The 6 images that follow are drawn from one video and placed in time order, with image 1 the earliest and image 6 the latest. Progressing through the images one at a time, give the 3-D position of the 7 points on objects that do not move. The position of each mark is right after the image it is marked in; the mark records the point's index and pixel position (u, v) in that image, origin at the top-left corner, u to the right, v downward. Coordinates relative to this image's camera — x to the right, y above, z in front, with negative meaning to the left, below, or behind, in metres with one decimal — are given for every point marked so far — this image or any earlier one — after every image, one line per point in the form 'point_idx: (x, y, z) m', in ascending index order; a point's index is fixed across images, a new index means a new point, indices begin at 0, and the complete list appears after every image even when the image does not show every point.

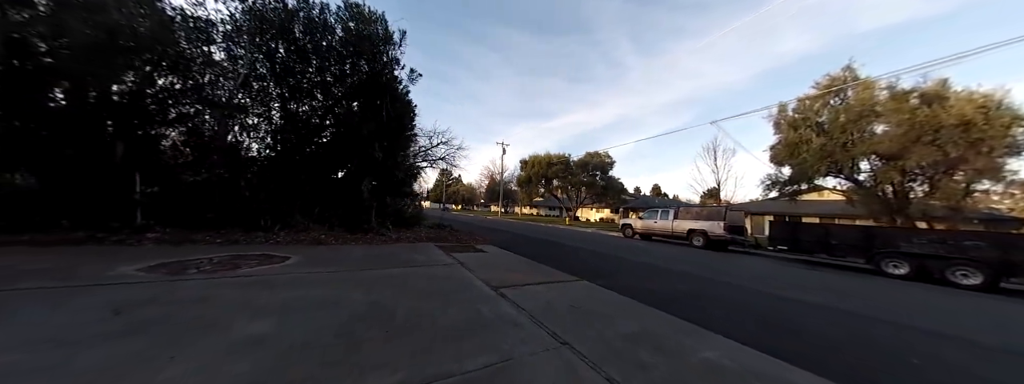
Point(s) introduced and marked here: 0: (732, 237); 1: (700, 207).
0: (+13.2, -2.7, +14.4) m
1: (+12.4, -1.0, +15.8) m
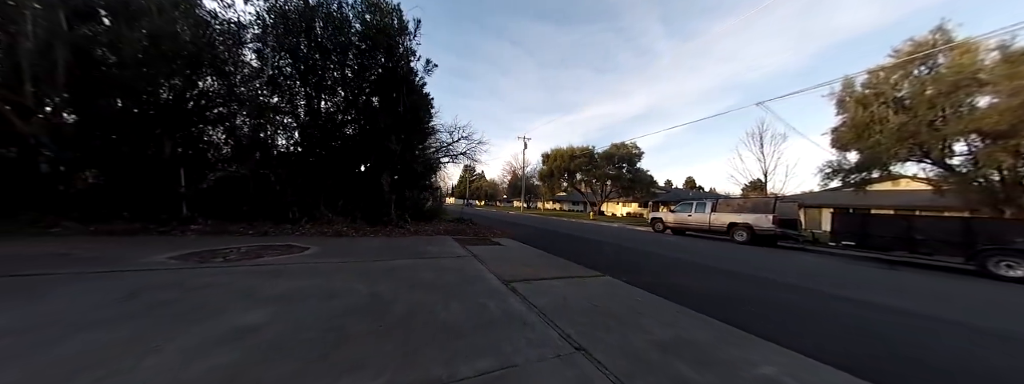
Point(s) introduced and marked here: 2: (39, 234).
0: (+14.3, -2.1, +12.7) m
1: (+13.7, -0.4, +14.2) m
2: (-11.2, -1.0, +5.7) m
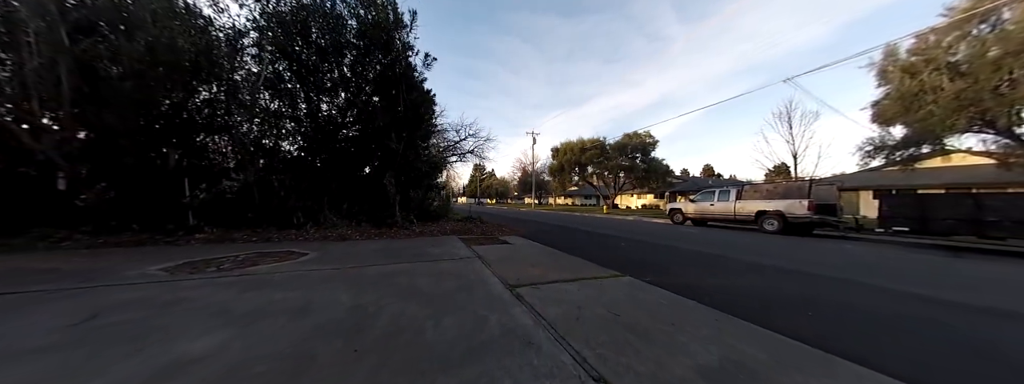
0: (+14.8, -1.3, +11.5) m
1: (+14.2, +0.4, +13.0) m
2: (-11.0, -1.4, +5.7) m
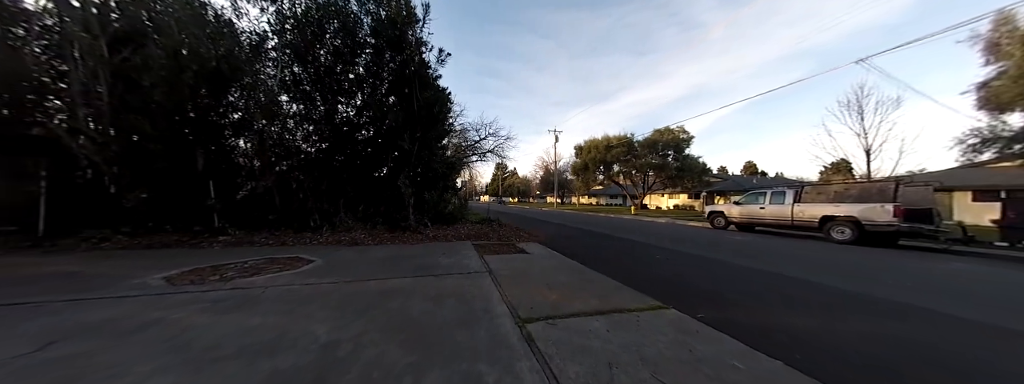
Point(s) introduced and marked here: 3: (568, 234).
0: (+15.6, -1.4, +9.4) m
1: (+15.1, +0.3, +10.9) m
2: (-10.7, -1.5, +6.0) m
3: (+2.8, -2.1, +12.0) m
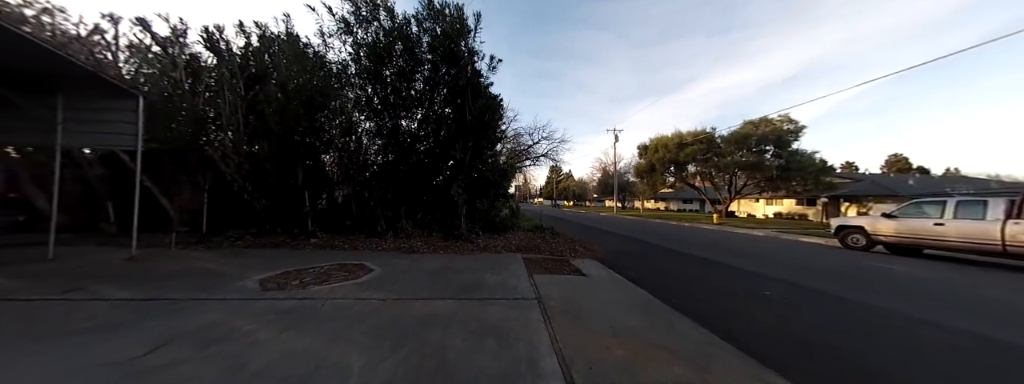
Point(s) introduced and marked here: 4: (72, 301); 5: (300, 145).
0: (+17.1, -1.7, +5.0) m
1: (+17.0, 0.0, +6.7) m
2: (-9.2, -1.8, +7.7) m
3: (+5.3, -2.4, +10.5) m
4: (-6.8, -1.7, +3.7) m
5: (-8.5, +1.9, +9.7) m
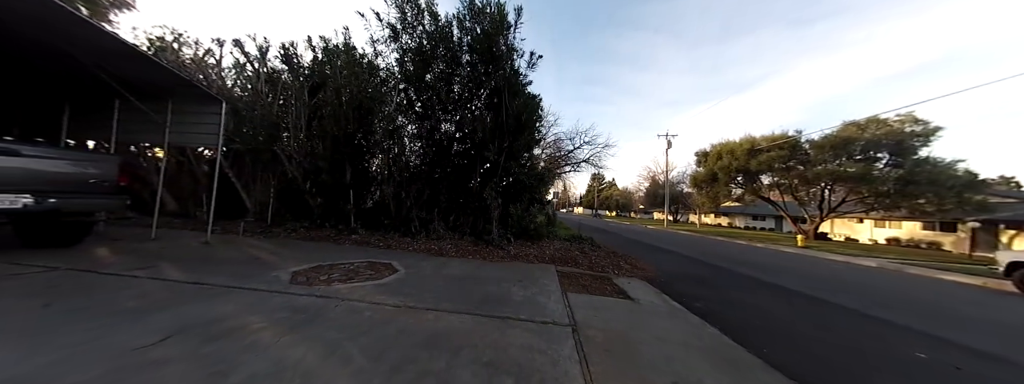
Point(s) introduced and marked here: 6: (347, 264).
0: (+17.5, -2.3, +1.5) m
1: (+17.7, -0.6, +3.2) m
2: (-8.1, -1.6, +8.4) m
3: (+6.6, -2.8, +8.8) m
4: (-6.4, -1.5, +4.1) m
5: (-7.0, +2.0, +10.4) m
6: (-4.1, -1.8, +6.0) m
